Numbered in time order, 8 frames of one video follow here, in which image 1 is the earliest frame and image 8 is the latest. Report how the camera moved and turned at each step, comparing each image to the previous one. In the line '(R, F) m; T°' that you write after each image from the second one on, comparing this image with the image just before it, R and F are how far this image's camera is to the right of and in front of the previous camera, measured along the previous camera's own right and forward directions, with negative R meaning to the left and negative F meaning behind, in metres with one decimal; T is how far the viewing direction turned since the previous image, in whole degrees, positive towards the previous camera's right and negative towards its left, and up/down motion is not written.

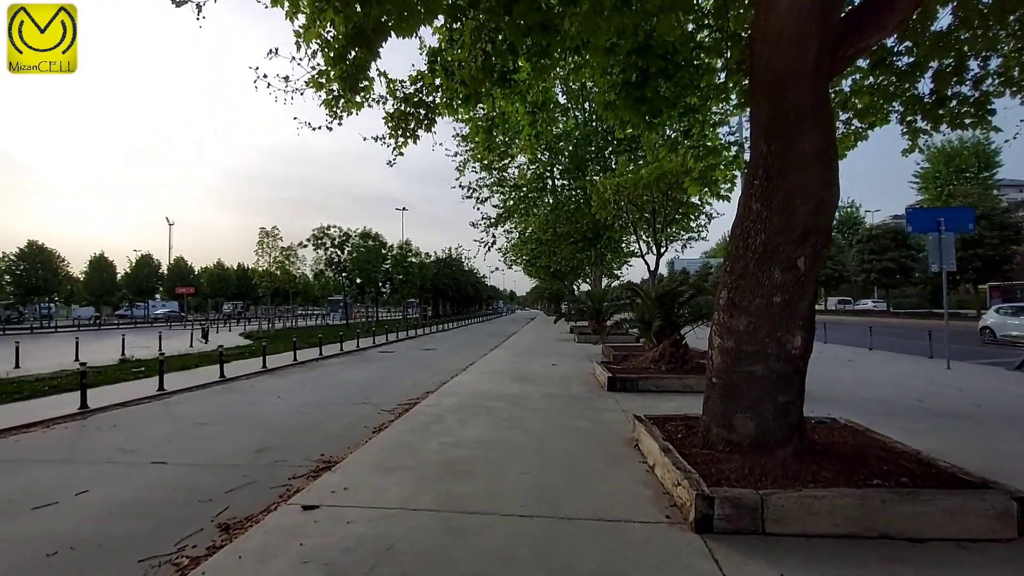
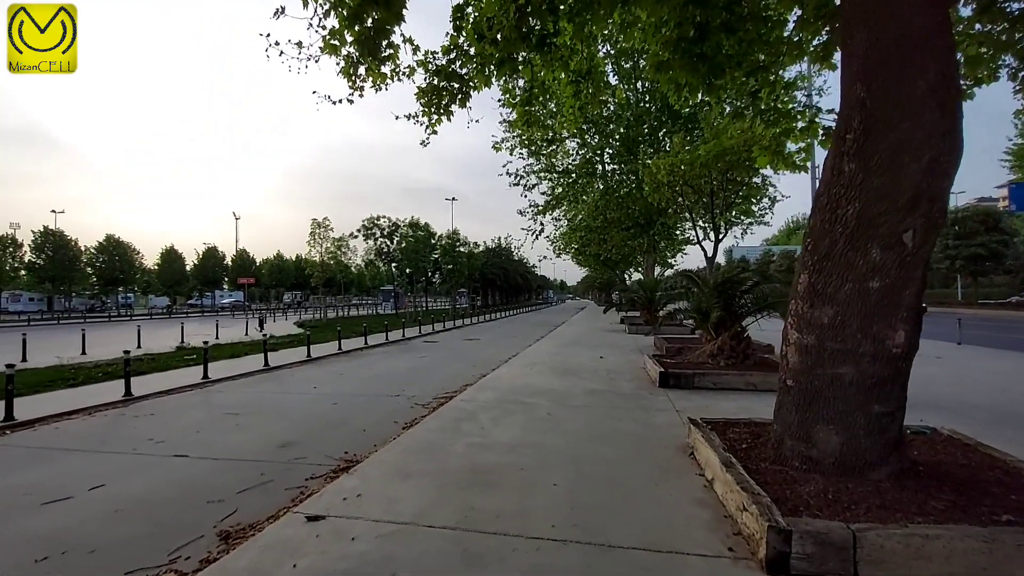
(+0.2, +0.7) m; -6°
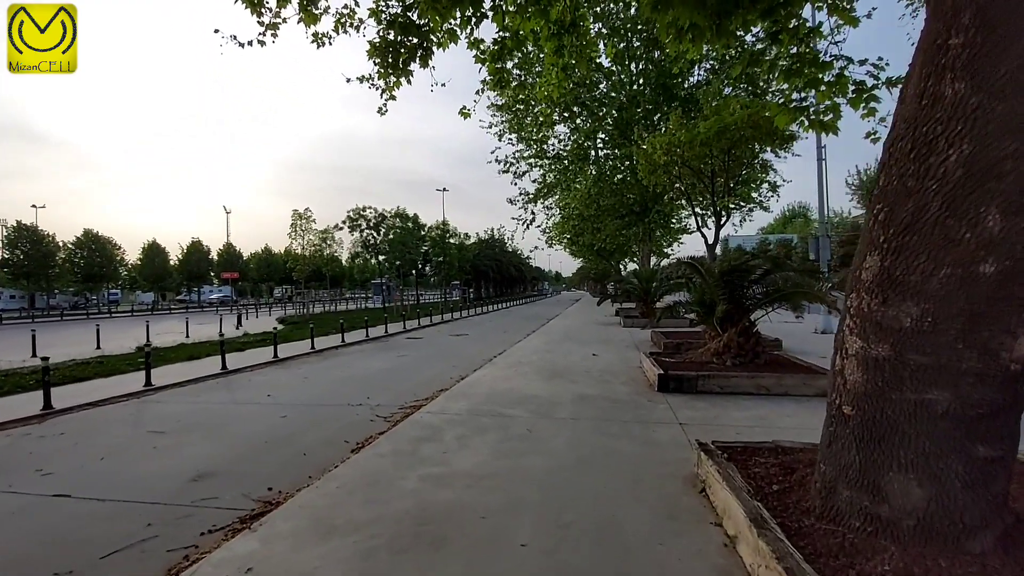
(+0.3, +1.3) m; 0°
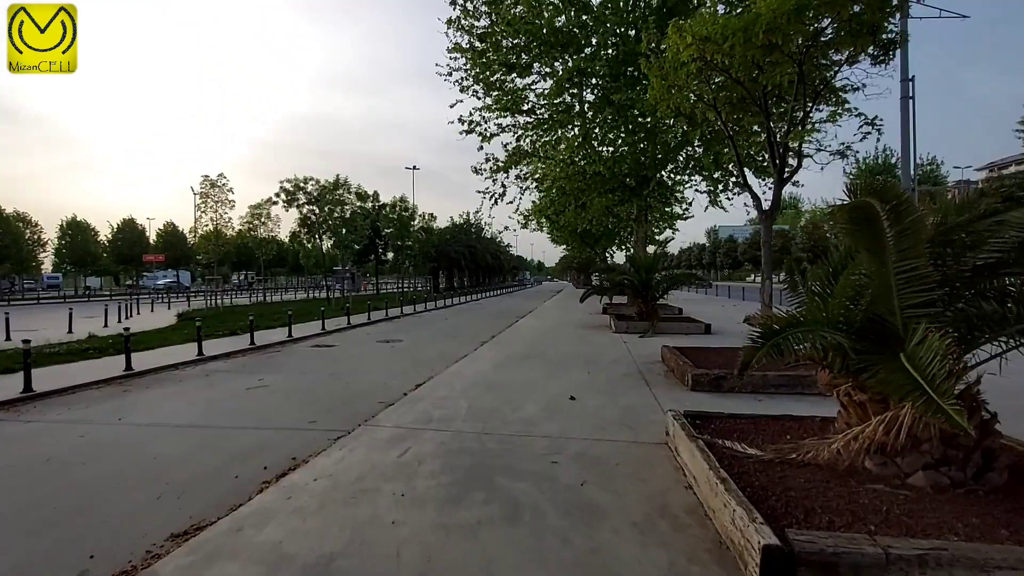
(+1.0, +6.0) m; +2°
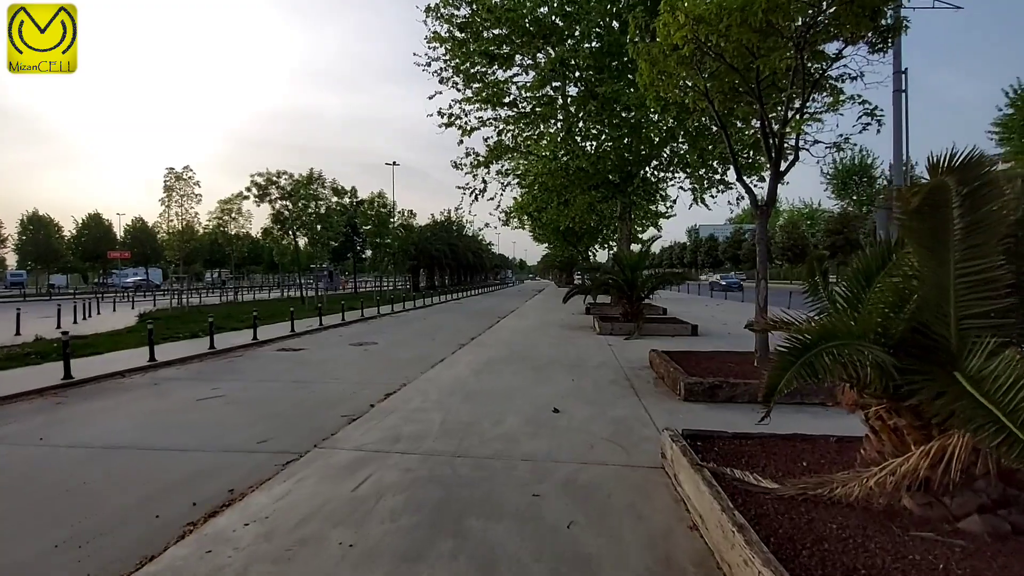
(+0.1, +0.7) m; +2°
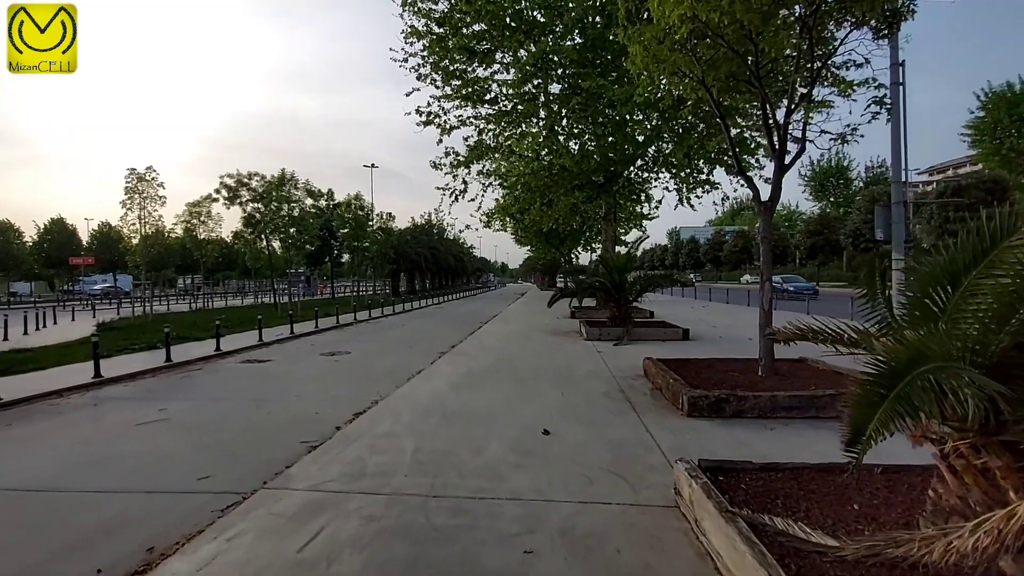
(0.0, +0.8) m; +2°
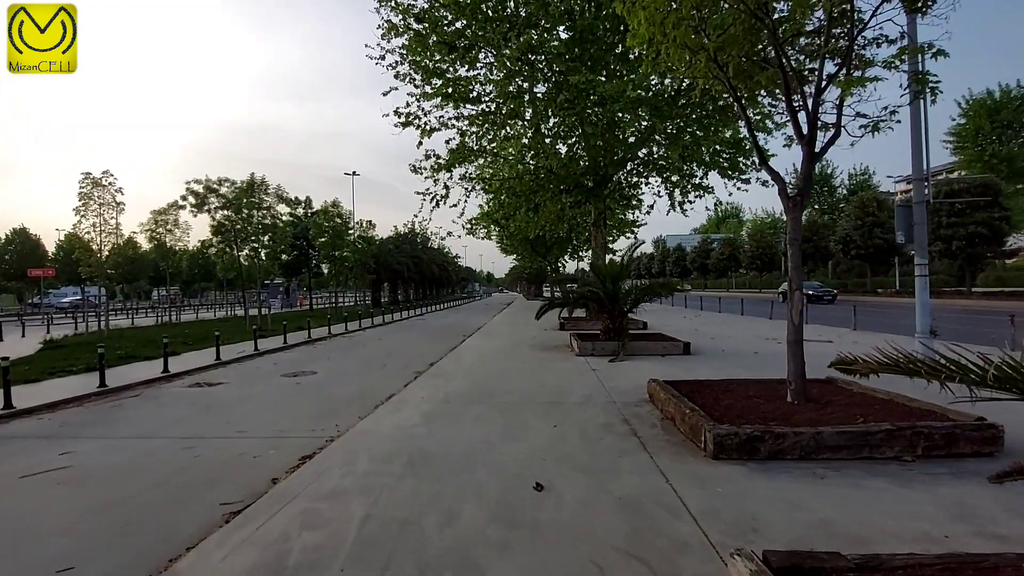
(0.0, +1.3) m; +2°
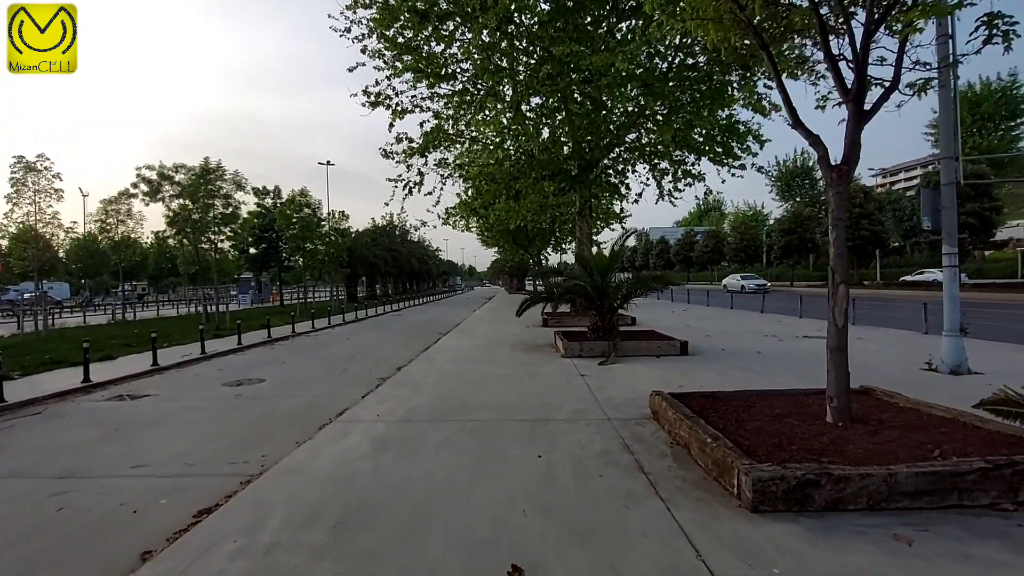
(+0.1, +1.5) m; +2°
